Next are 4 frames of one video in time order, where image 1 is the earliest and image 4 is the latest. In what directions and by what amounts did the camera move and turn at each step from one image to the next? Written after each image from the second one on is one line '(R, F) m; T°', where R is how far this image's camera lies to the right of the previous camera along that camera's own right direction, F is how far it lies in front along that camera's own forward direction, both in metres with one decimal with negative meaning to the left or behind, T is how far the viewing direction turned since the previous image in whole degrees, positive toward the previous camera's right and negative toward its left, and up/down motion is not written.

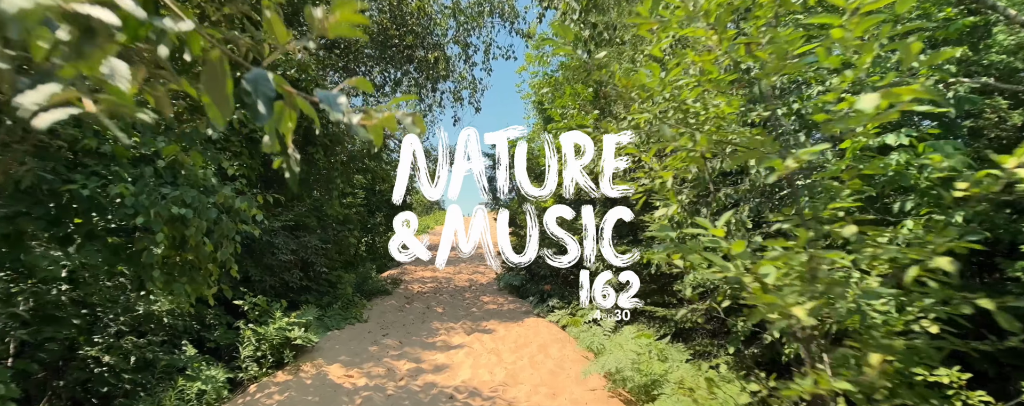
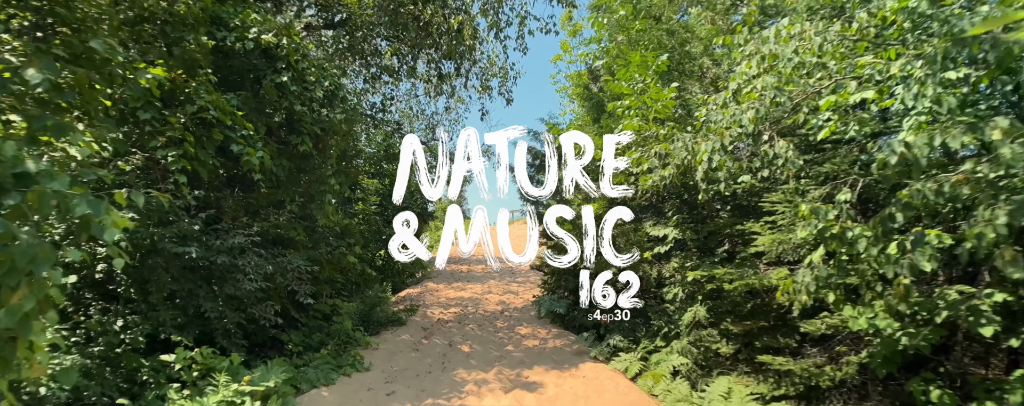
(-0.3, +1.4) m; -3°
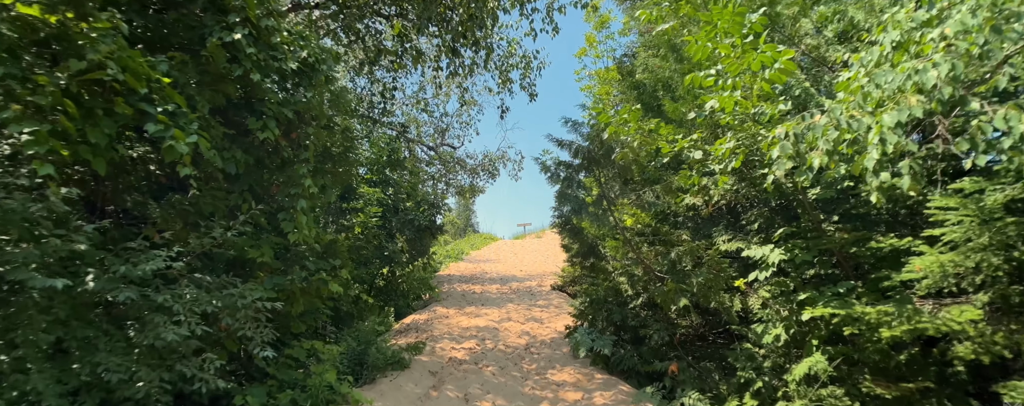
(-0.3, +1.2) m; -1°
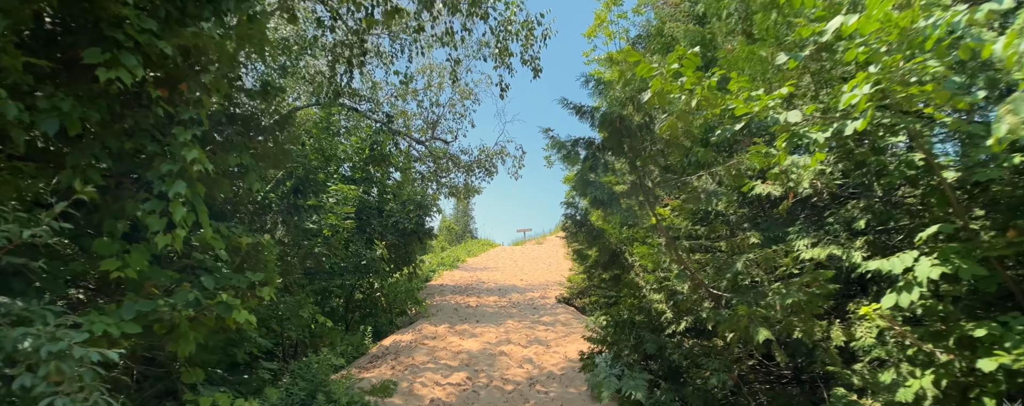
(0.0, +1.1) m; 0°
